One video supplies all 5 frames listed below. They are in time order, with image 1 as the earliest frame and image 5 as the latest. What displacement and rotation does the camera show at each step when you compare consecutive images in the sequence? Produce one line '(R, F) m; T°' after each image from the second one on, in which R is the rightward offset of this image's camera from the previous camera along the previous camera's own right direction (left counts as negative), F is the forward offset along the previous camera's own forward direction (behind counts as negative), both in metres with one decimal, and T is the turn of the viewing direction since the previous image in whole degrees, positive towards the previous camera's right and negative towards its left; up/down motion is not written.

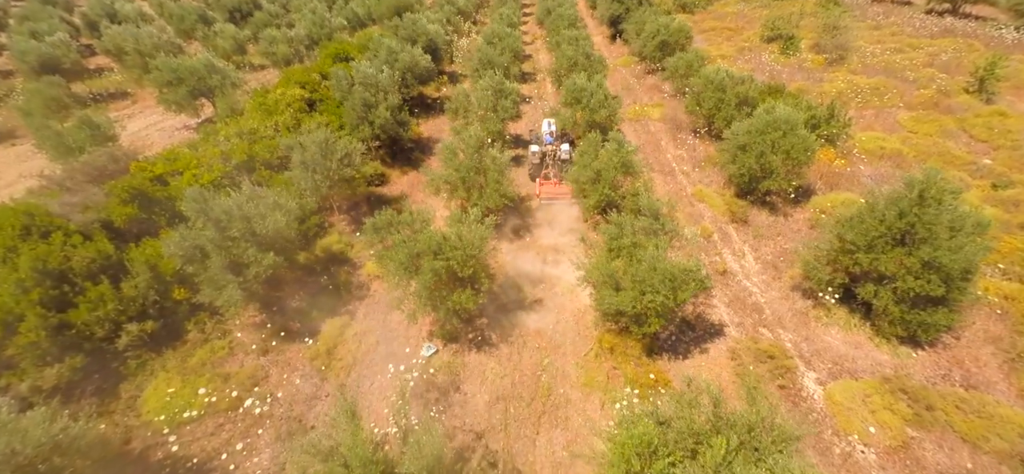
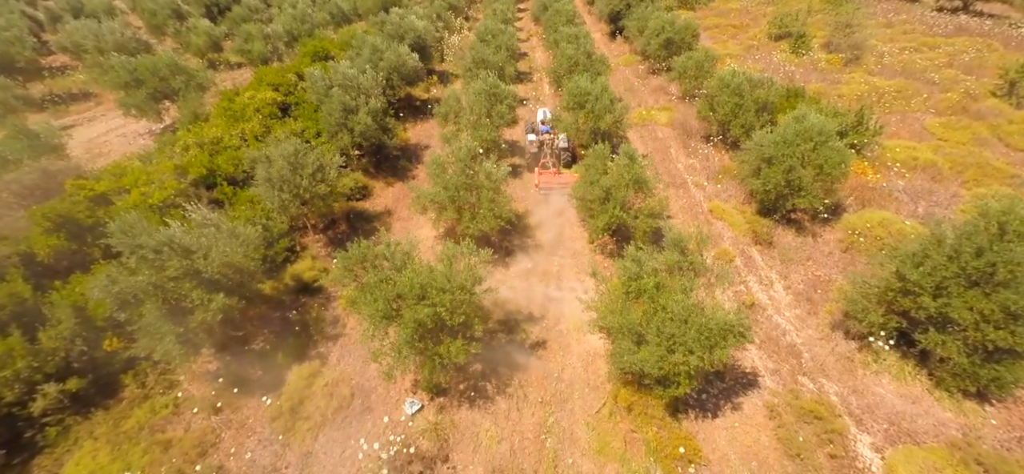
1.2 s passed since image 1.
(-0.1, +2.6) m; +1°
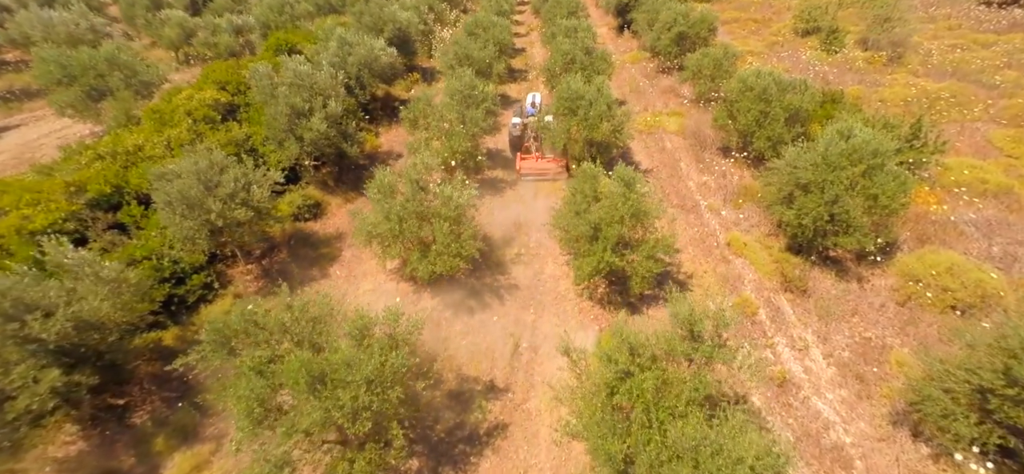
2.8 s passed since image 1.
(+1.5, +4.0) m; -1°
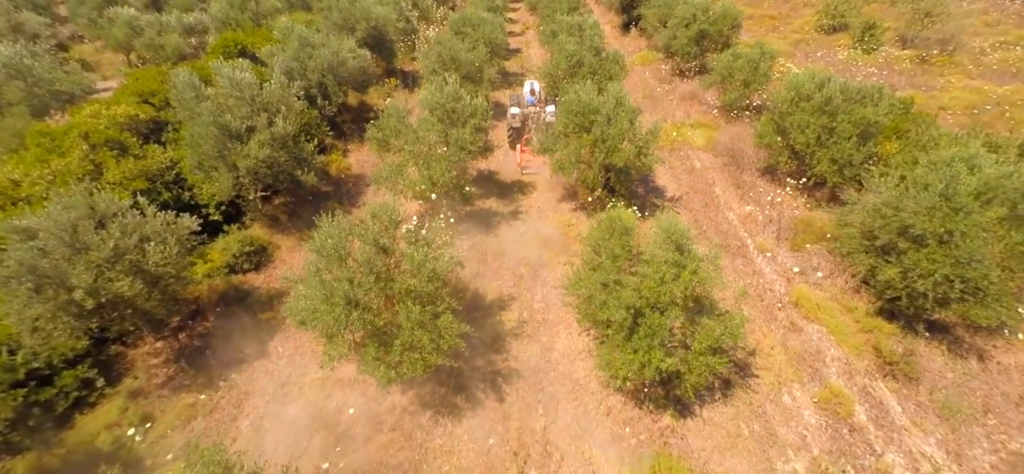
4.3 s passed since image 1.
(-0.2, +4.5) m; +1°
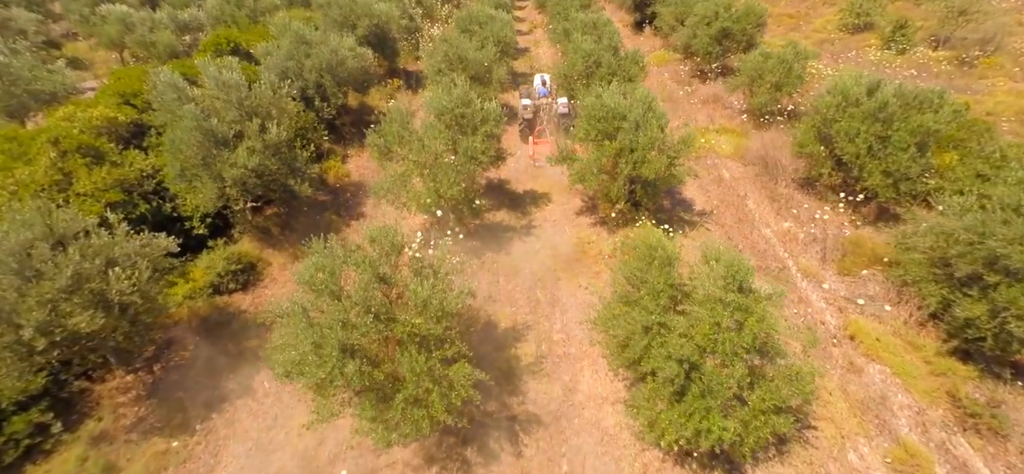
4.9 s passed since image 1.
(-0.4, +1.6) m; 0°
